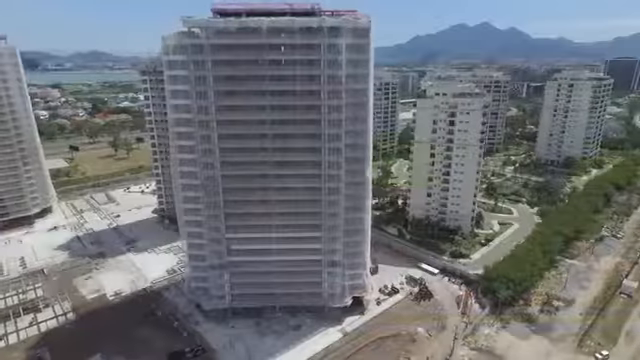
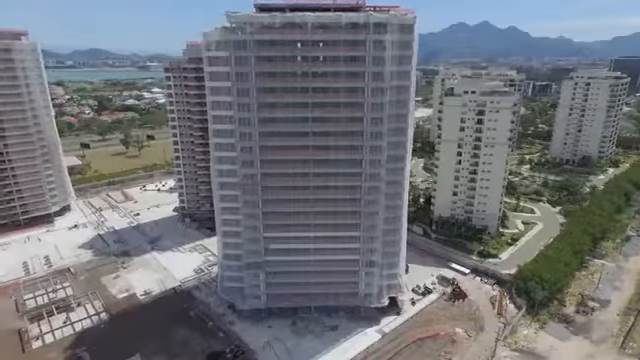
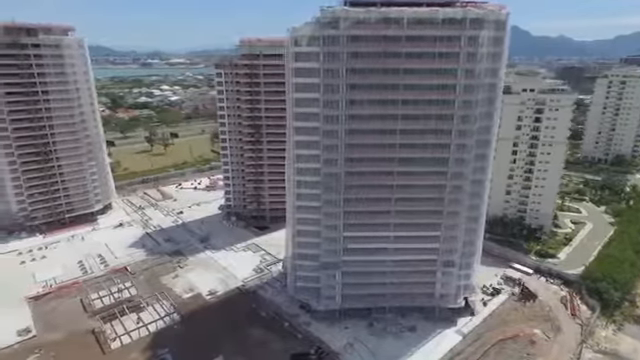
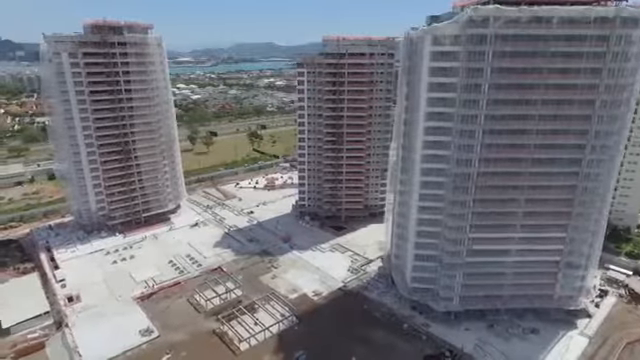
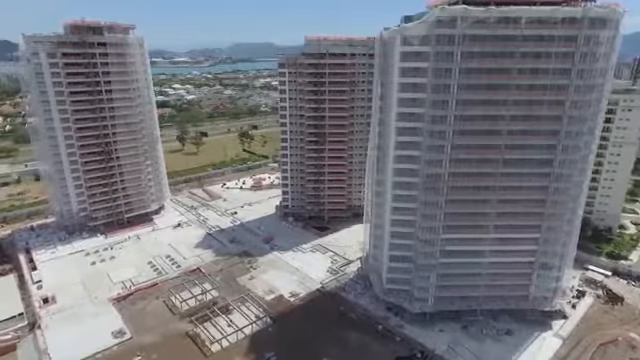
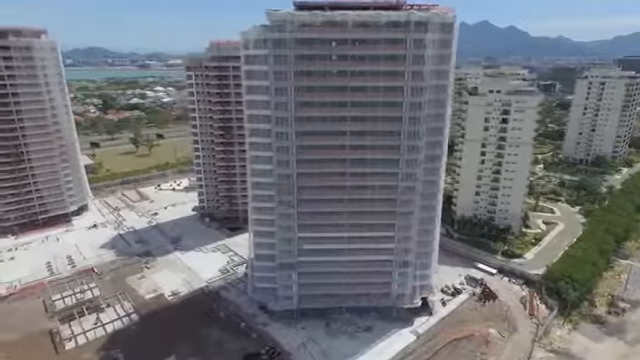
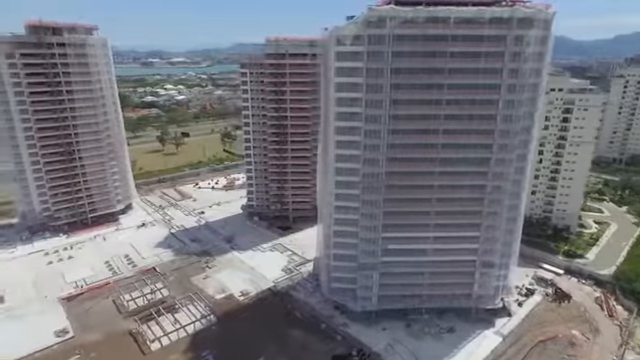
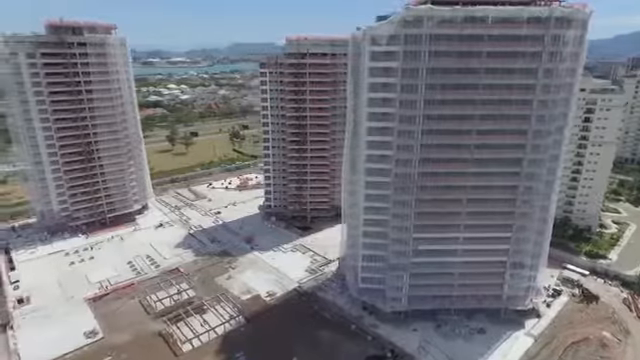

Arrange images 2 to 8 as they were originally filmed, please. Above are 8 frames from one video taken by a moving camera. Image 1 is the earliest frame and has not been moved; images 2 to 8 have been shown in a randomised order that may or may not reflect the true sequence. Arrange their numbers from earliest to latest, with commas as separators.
2, 6, 3, 7, 8, 5, 4
